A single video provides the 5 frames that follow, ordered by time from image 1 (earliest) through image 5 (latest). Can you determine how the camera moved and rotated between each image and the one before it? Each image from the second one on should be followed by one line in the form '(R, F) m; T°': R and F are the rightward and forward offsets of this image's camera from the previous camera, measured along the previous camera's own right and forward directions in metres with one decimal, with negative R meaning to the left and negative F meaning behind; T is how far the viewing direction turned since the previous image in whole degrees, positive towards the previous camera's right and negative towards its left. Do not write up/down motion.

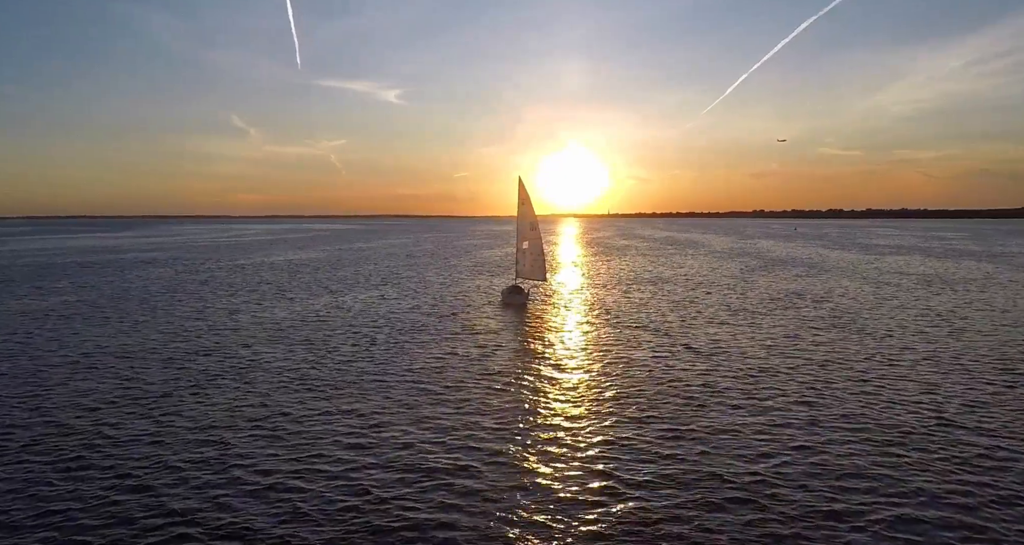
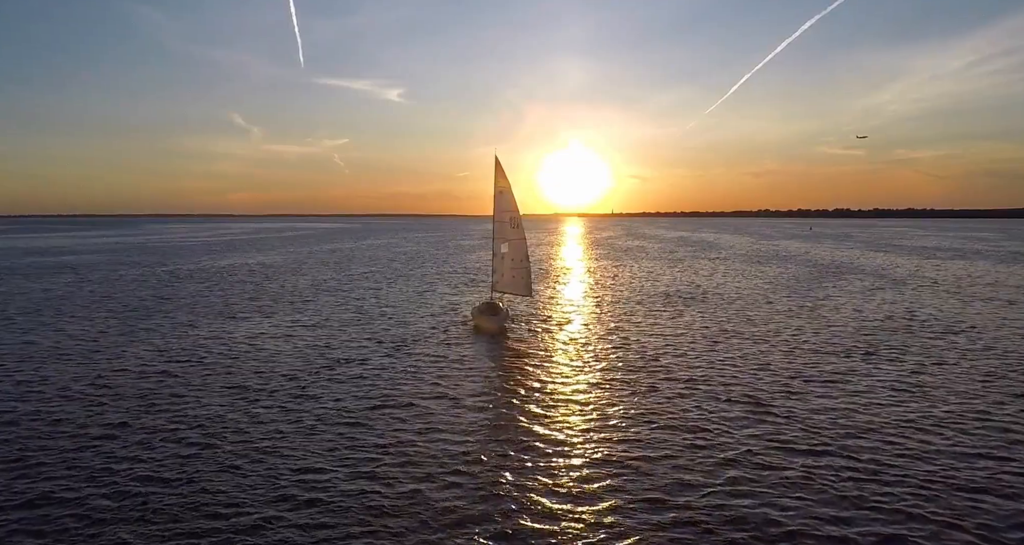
(+1.7, +14.8) m; 0°
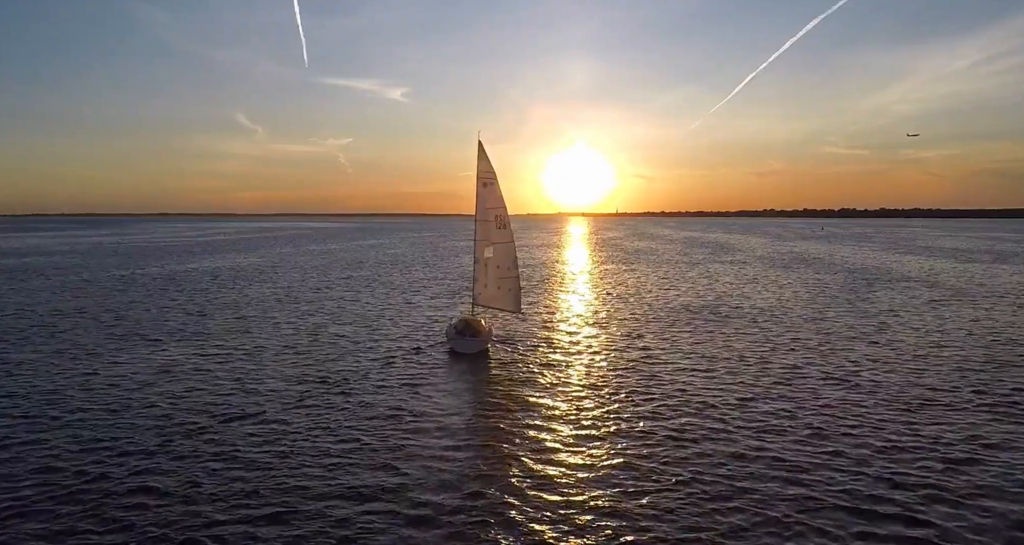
(+0.8, +7.4) m; 0°
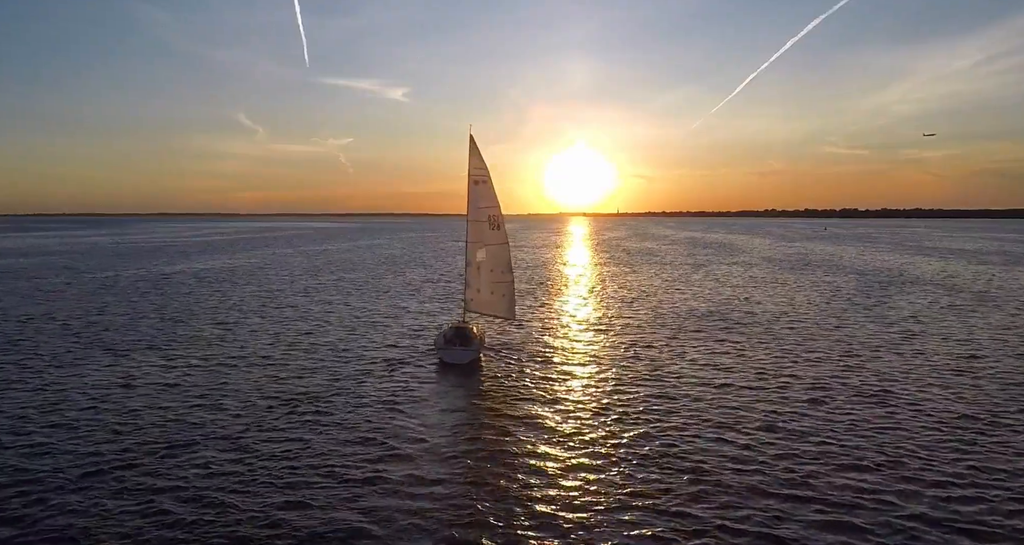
(+0.2, +2.3) m; 0°
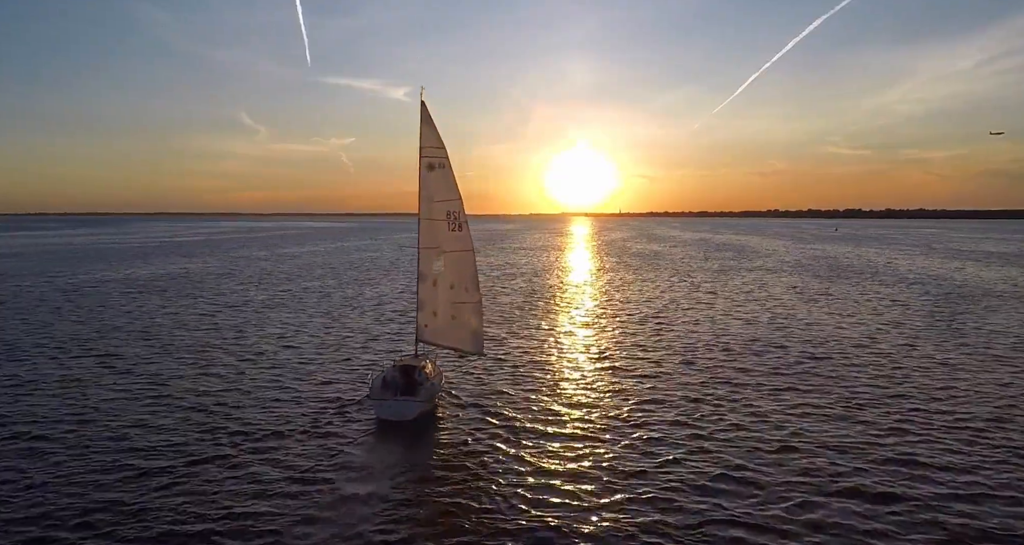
(+0.8, +8.4) m; 0°
